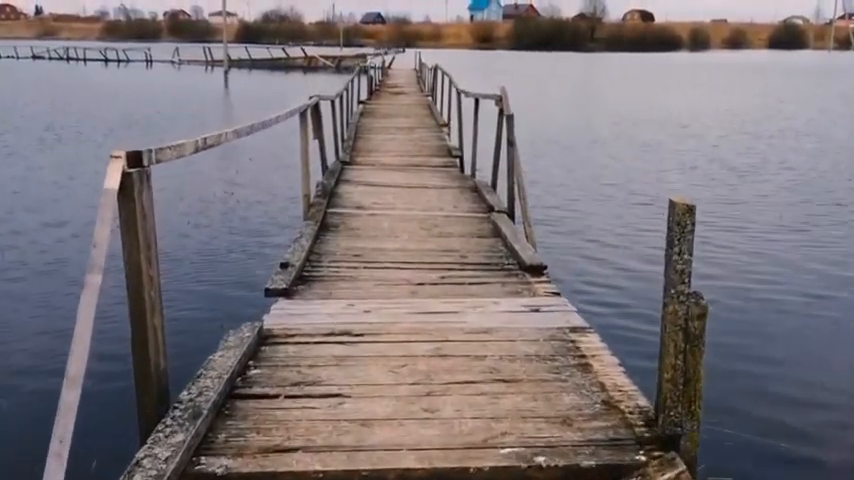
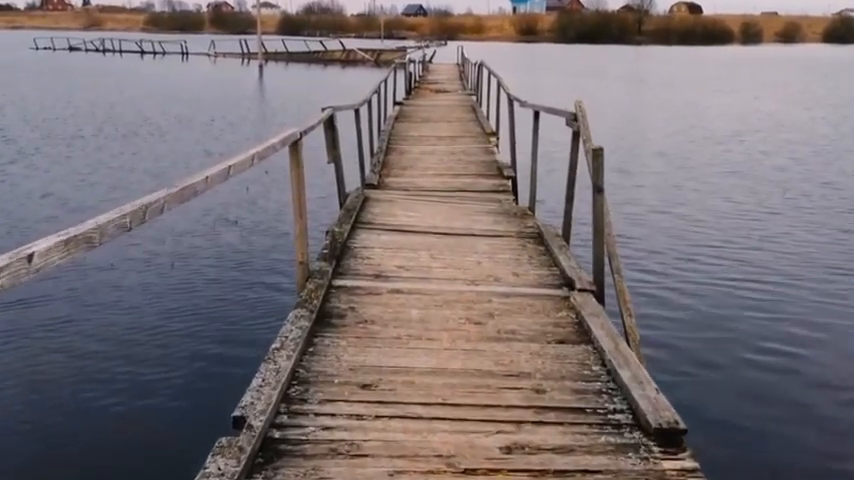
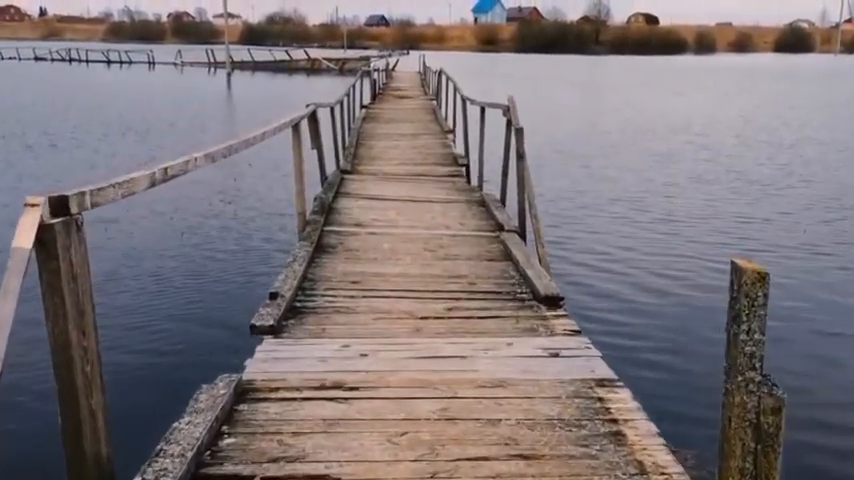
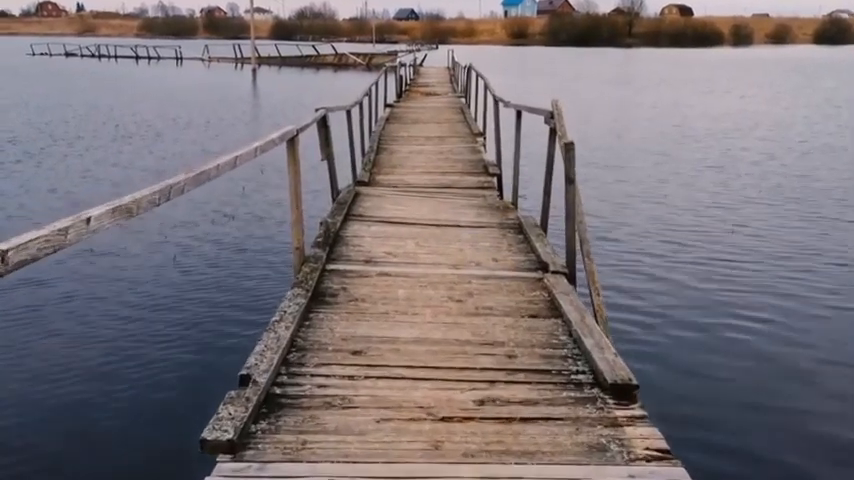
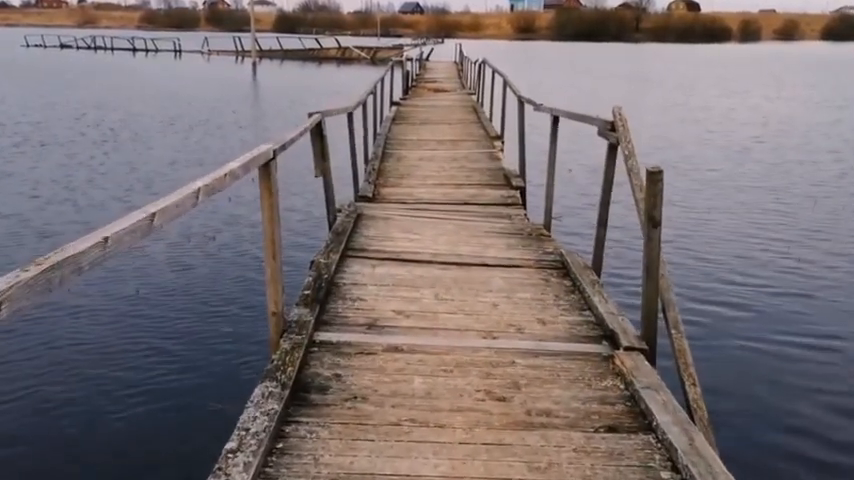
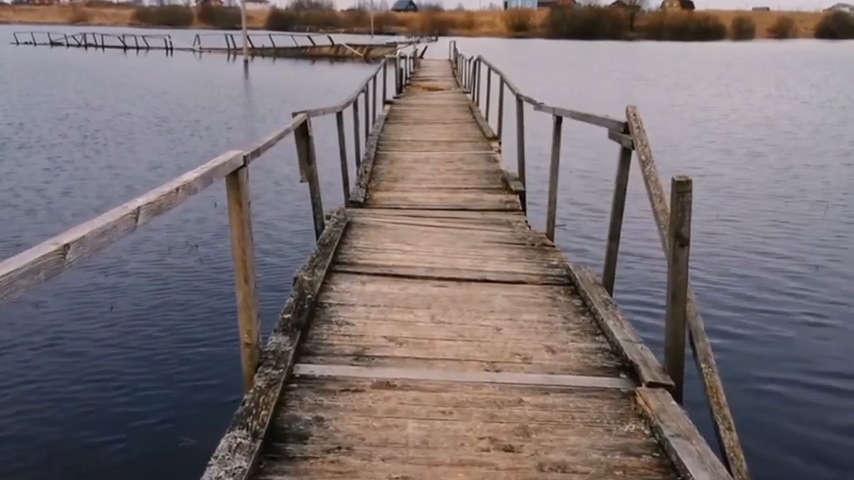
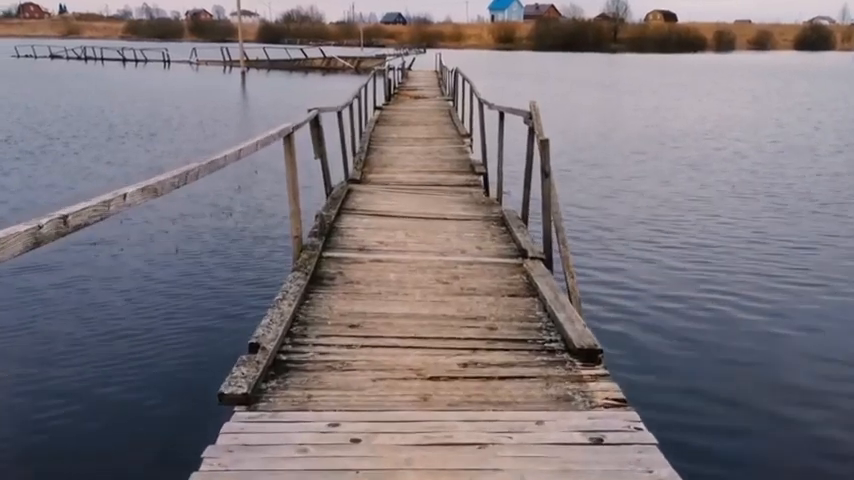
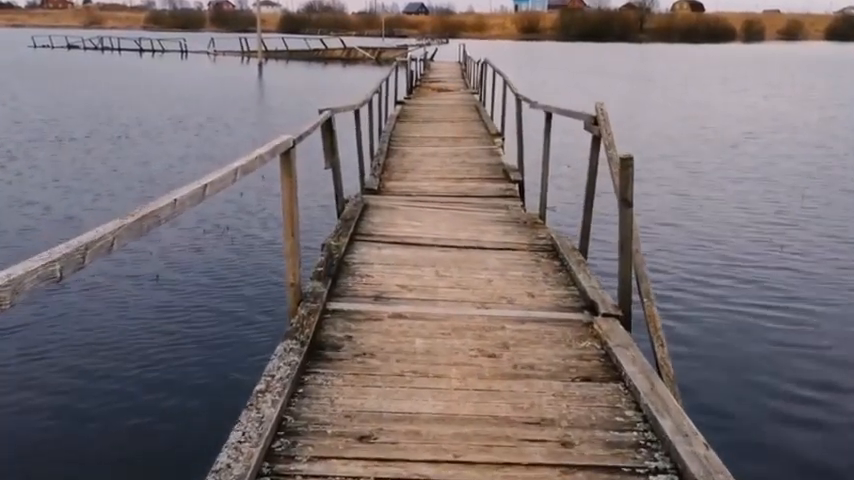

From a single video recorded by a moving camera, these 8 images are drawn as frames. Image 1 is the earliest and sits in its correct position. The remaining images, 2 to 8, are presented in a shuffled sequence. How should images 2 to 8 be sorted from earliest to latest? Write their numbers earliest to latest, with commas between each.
3, 7, 4, 2, 8, 5, 6
